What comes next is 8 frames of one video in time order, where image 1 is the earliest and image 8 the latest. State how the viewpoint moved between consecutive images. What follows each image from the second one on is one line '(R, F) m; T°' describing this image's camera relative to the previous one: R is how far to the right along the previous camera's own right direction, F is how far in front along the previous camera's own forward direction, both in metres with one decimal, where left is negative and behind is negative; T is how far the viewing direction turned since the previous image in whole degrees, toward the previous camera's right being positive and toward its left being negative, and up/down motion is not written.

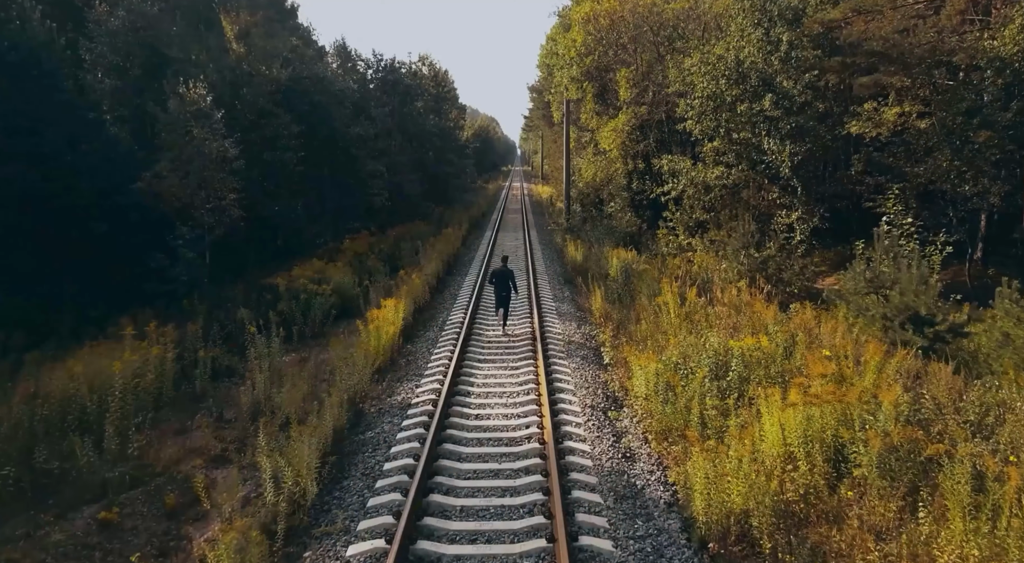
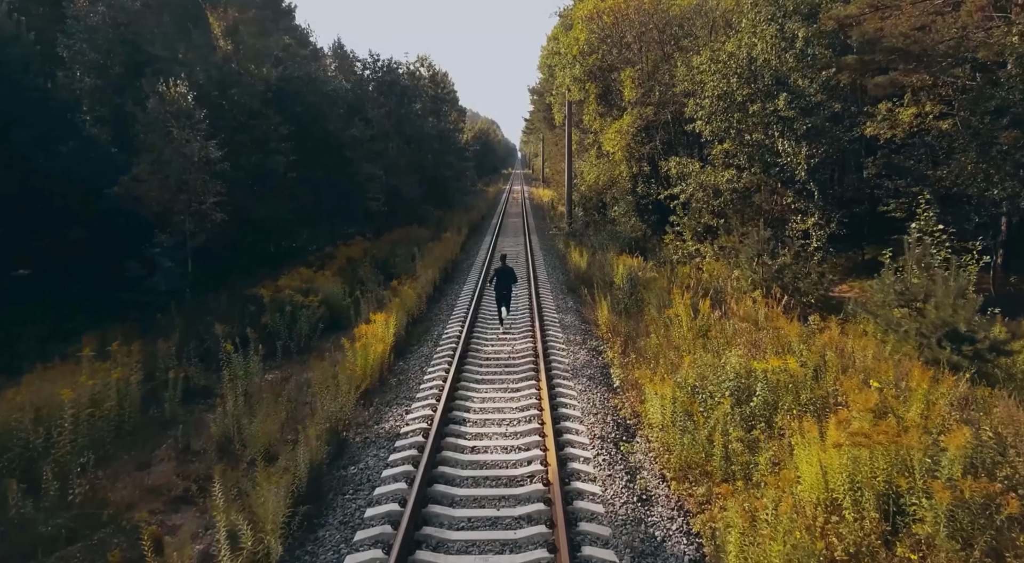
(0.0, +1.0) m; 0°
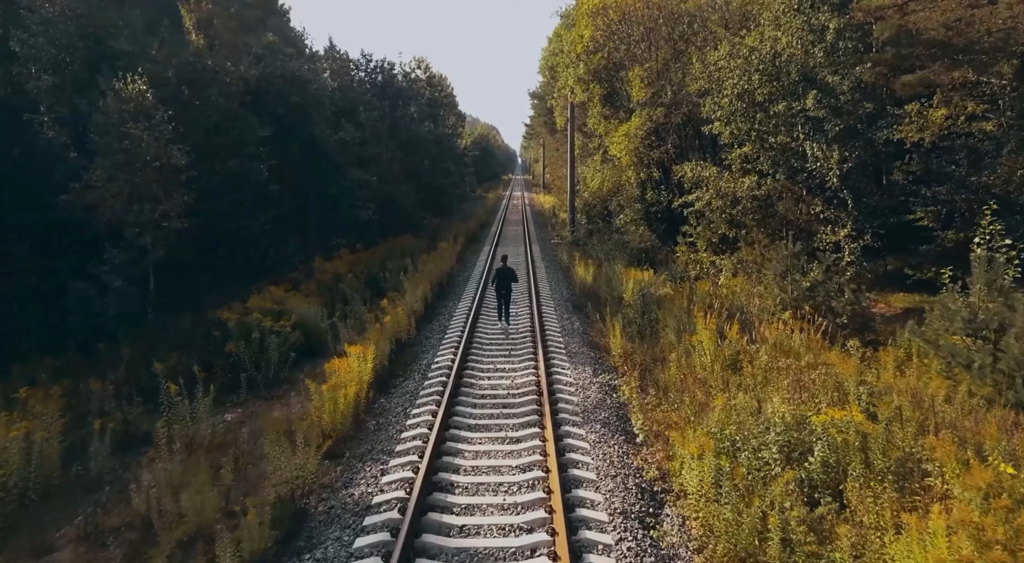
(0.0, +1.8) m; 0°
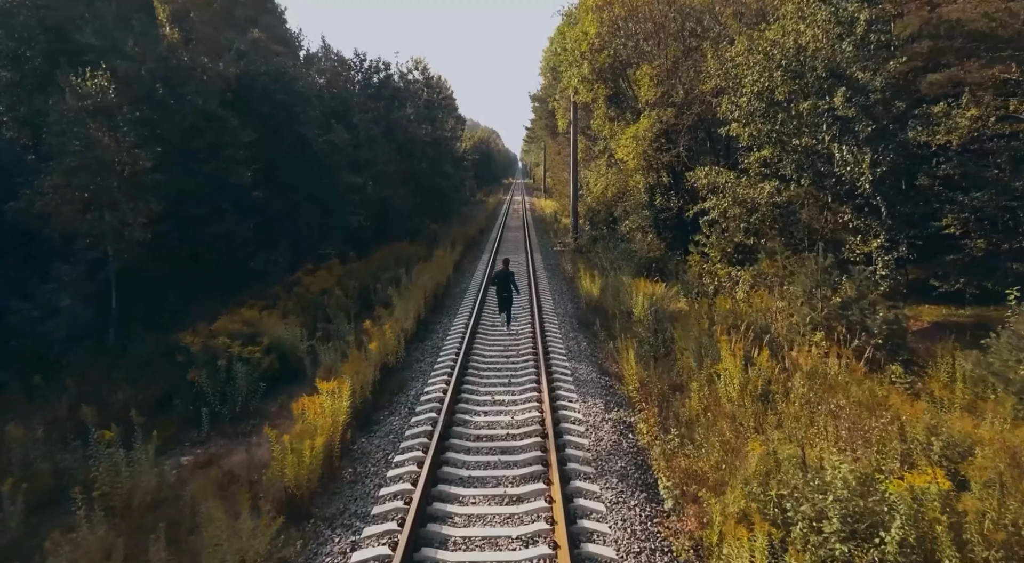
(0.0, +1.5) m; 0°
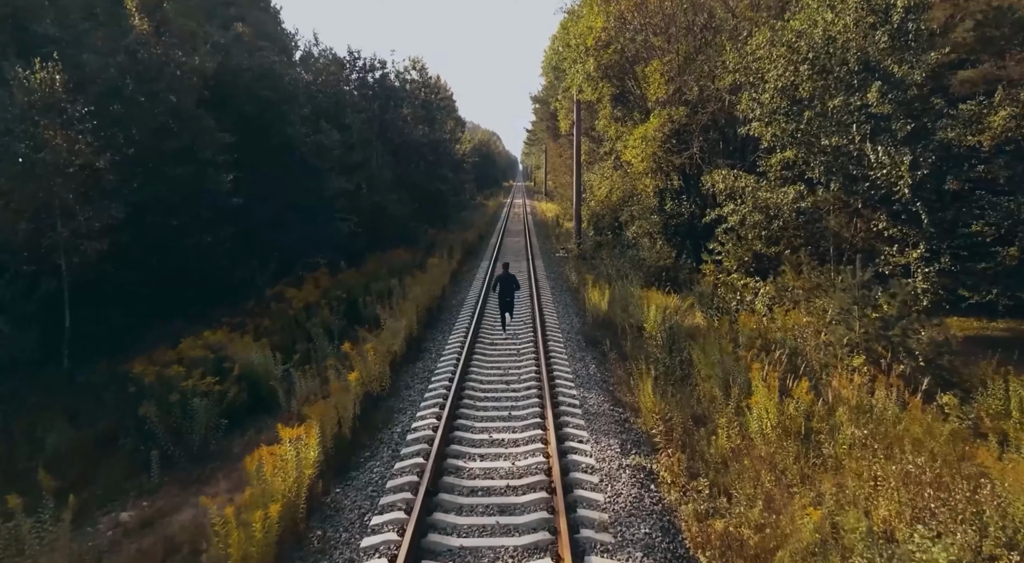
(0.0, +1.4) m; 0°
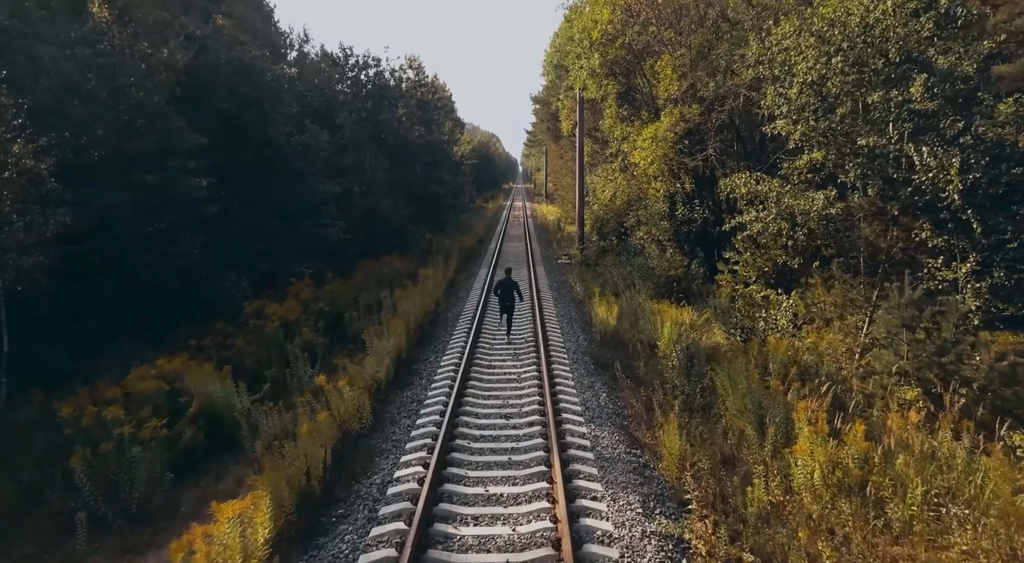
(0.0, +1.5) m; 0°
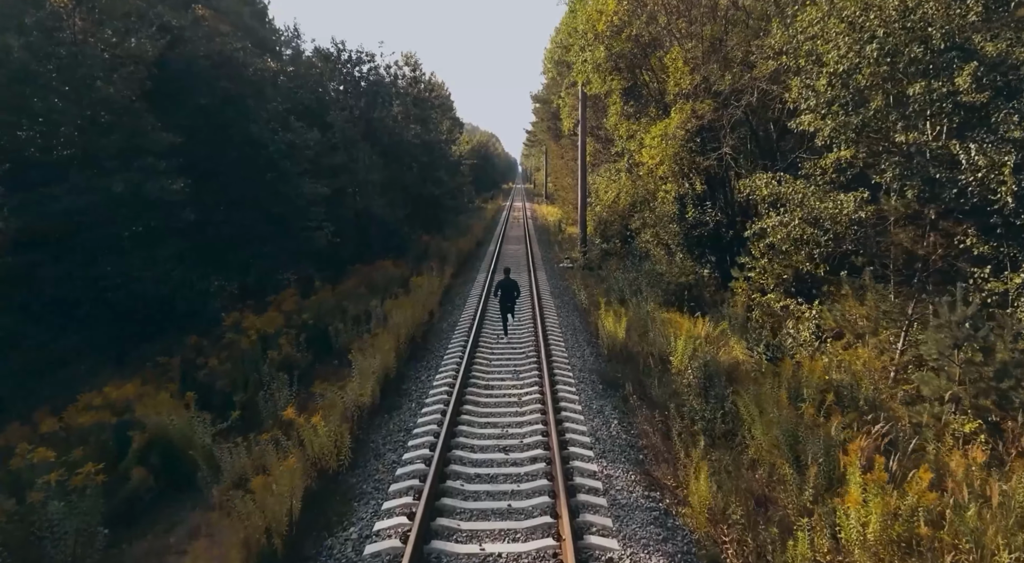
(0.0, +1.3) m; 0°
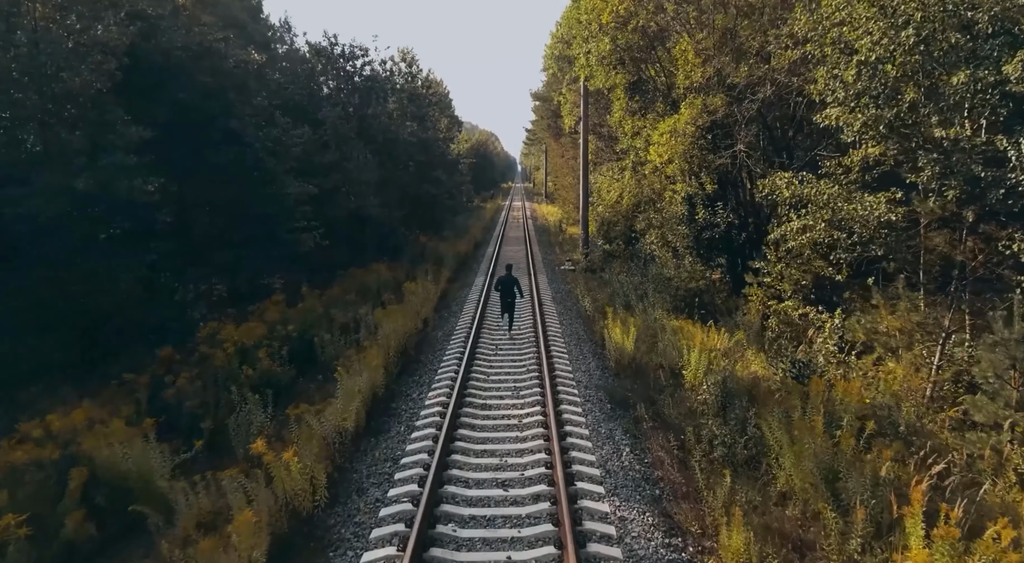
(0.0, +1.1) m; 0°
